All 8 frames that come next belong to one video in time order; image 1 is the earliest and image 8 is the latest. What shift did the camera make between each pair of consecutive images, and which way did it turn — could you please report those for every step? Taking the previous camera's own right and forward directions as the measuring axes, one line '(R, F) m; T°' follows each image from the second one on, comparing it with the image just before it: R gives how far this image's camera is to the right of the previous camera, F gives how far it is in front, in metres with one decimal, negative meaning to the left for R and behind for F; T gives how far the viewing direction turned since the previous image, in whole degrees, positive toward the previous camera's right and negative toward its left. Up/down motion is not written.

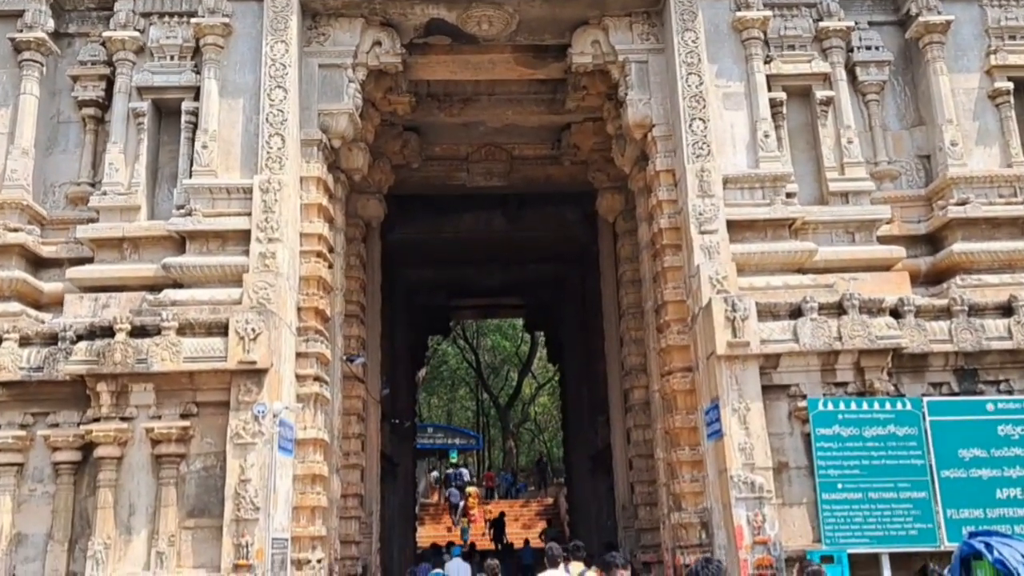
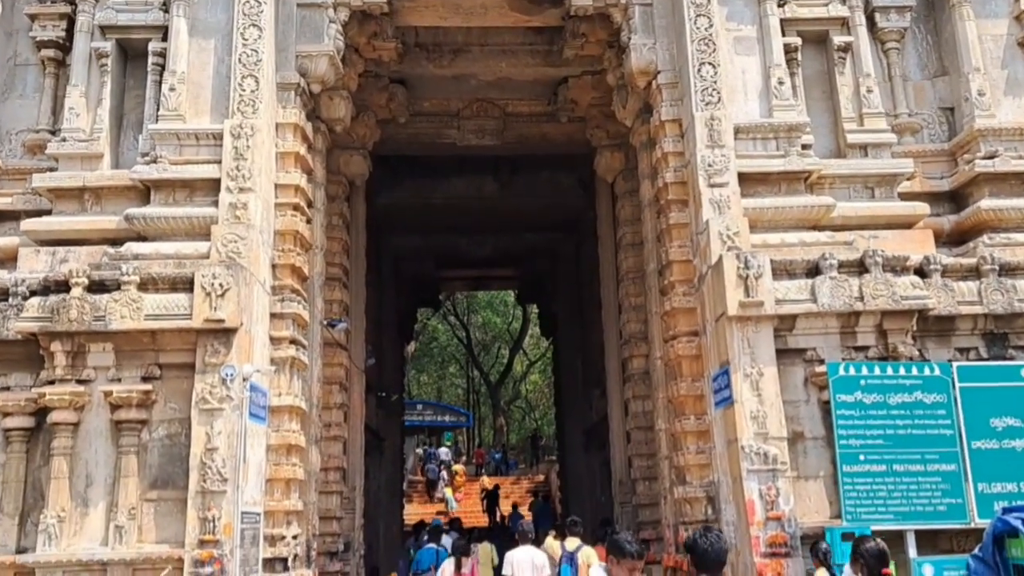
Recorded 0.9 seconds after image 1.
(0.0, +0.6) m; +1°
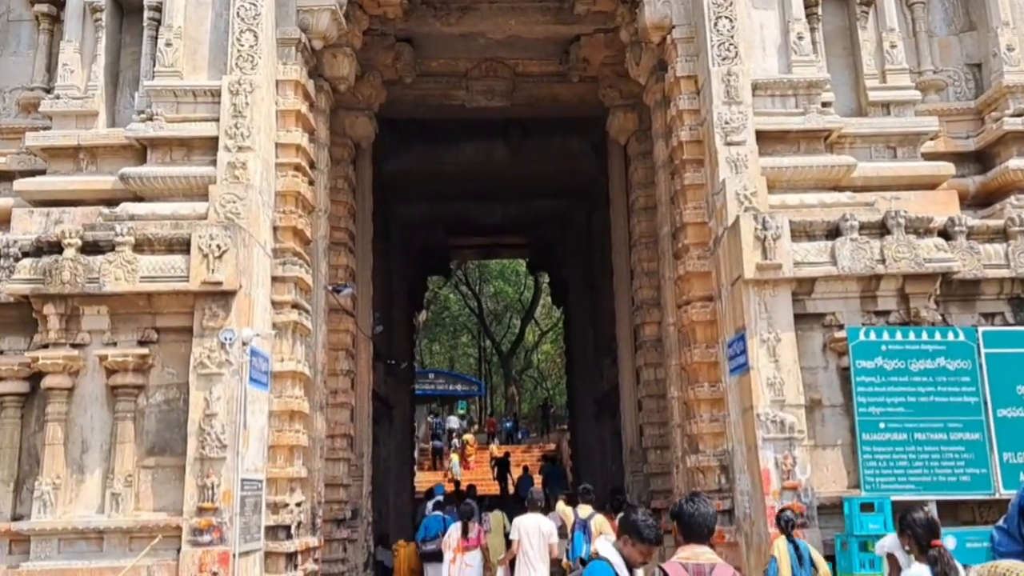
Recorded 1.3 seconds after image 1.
(0.0, +0.2) m; -1°
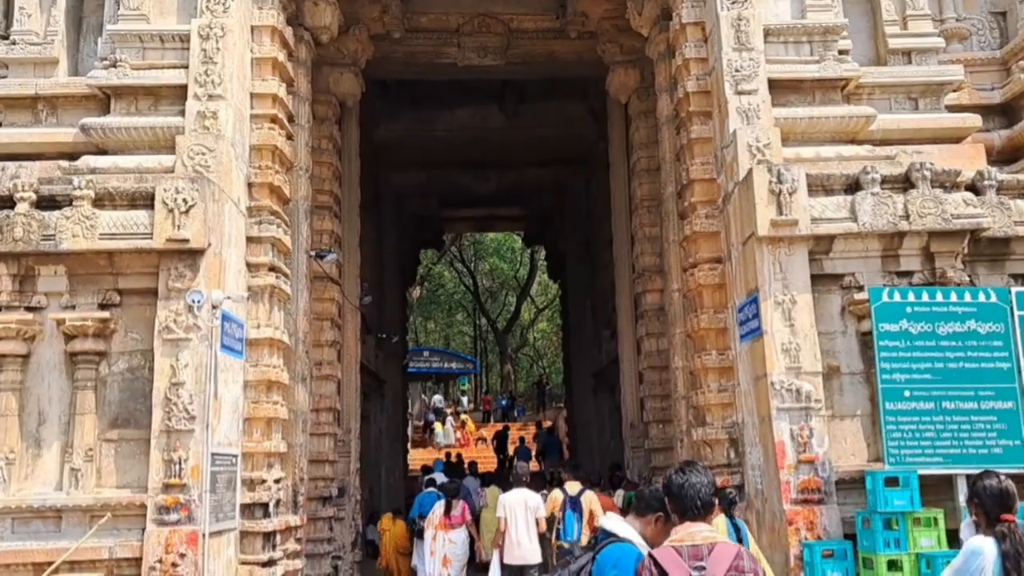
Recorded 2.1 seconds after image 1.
(0.0, +0.5) m; 0°
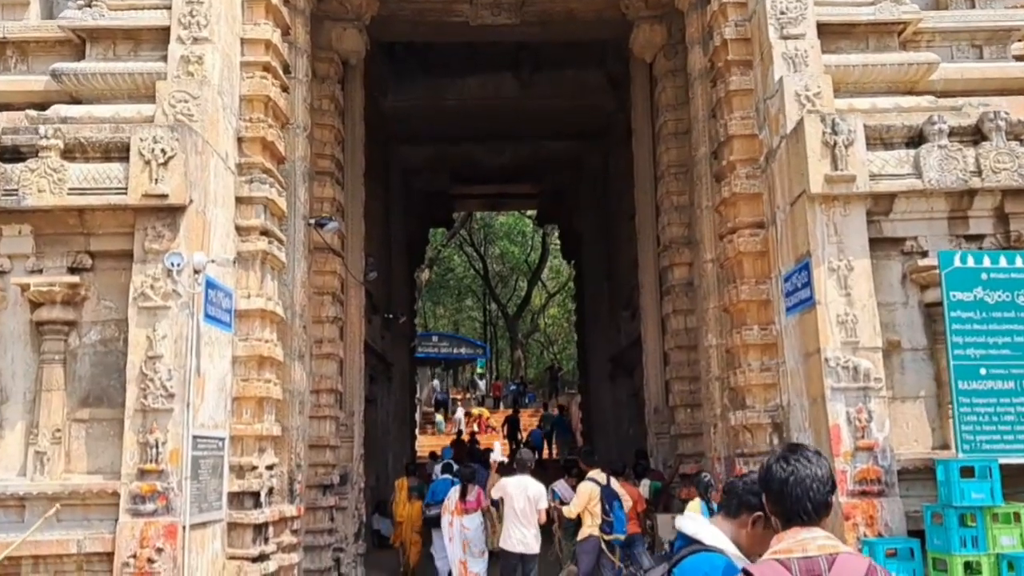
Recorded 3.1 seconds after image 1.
(-0.1, +0.7) m; -1°
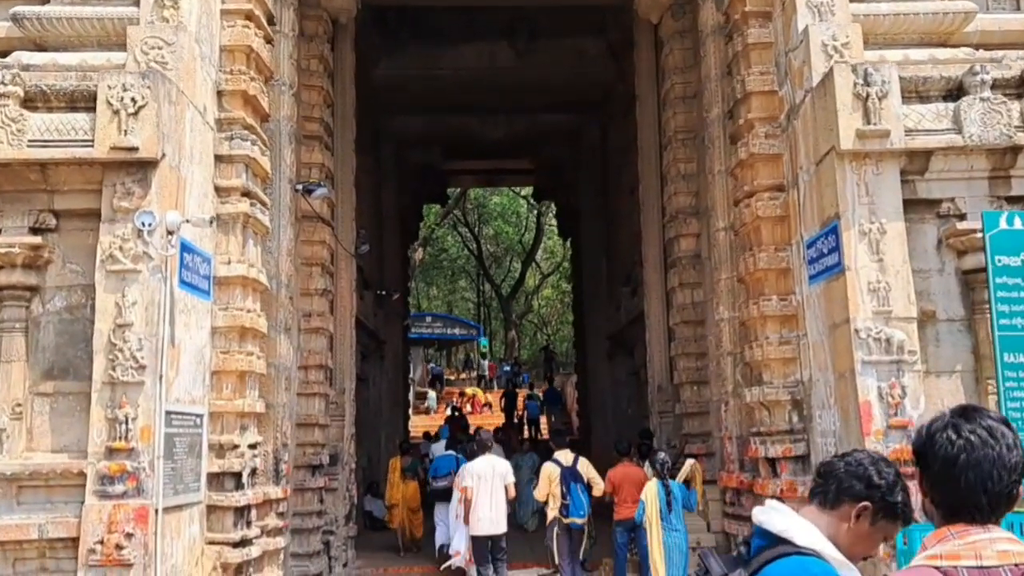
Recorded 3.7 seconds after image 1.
(-0.1, +0.4) m; 0°
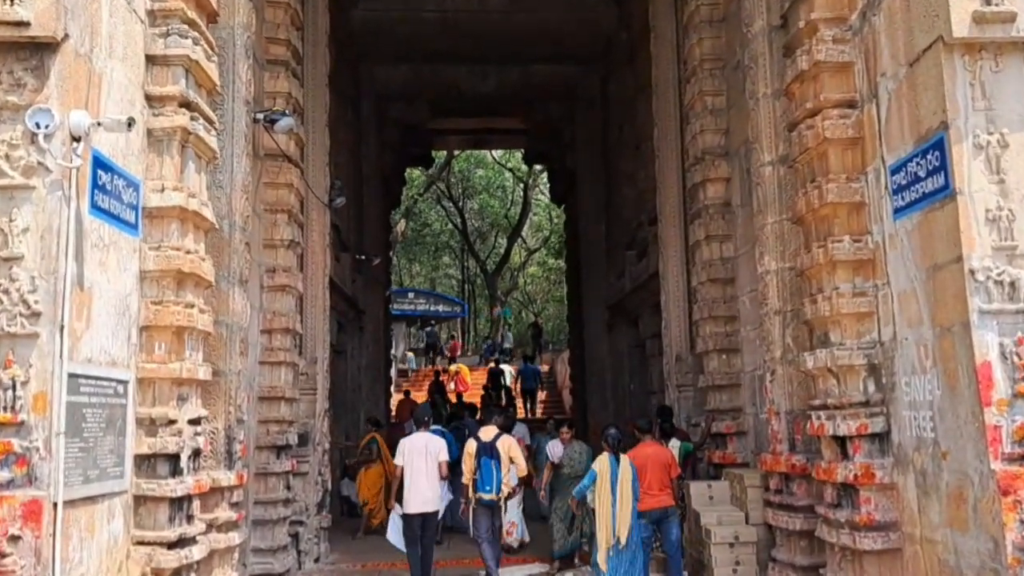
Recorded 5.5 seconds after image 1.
(-0.1, +1.1) m; +1°
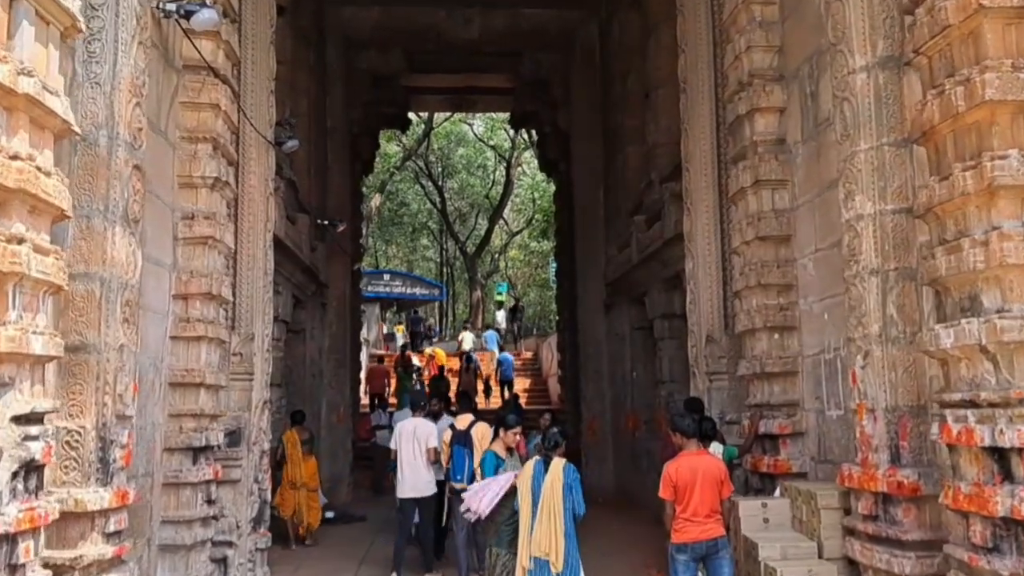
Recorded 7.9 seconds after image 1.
(-0.1, +1.5) m; +1°
